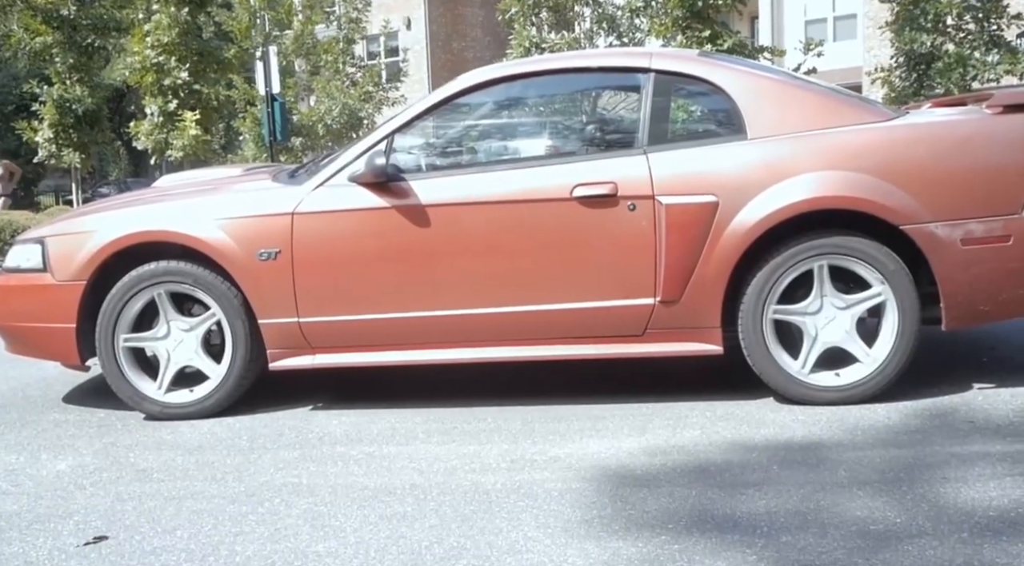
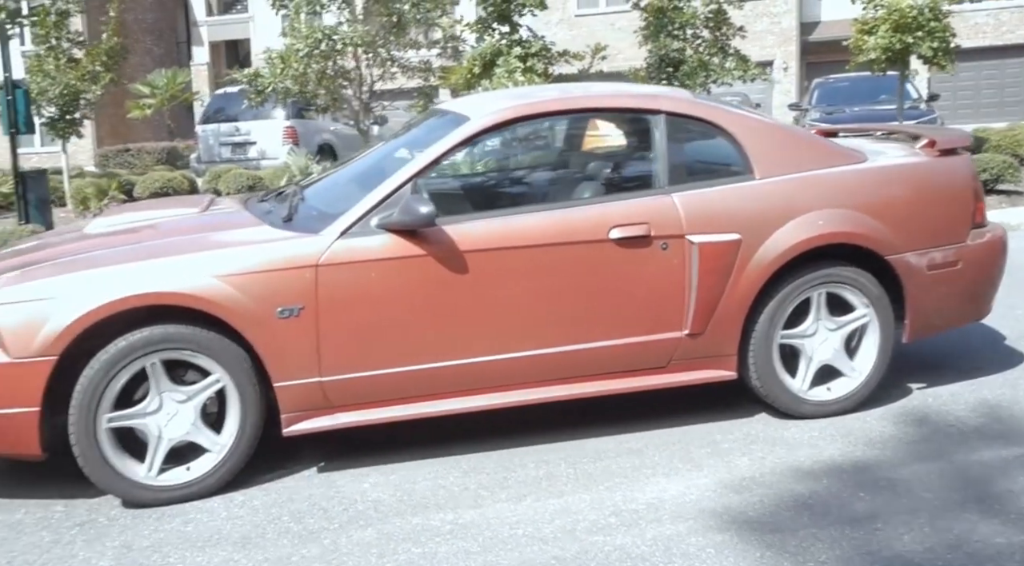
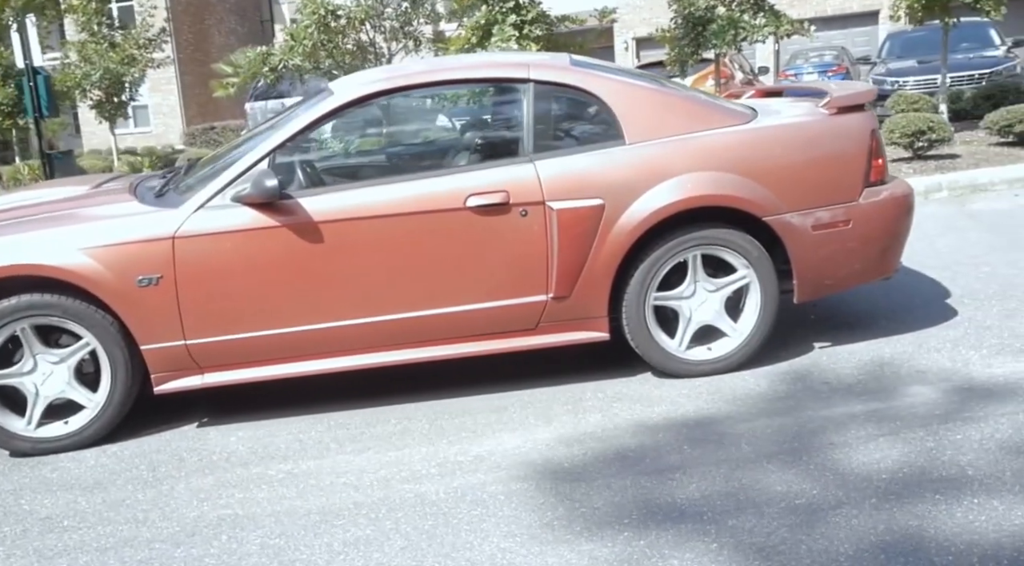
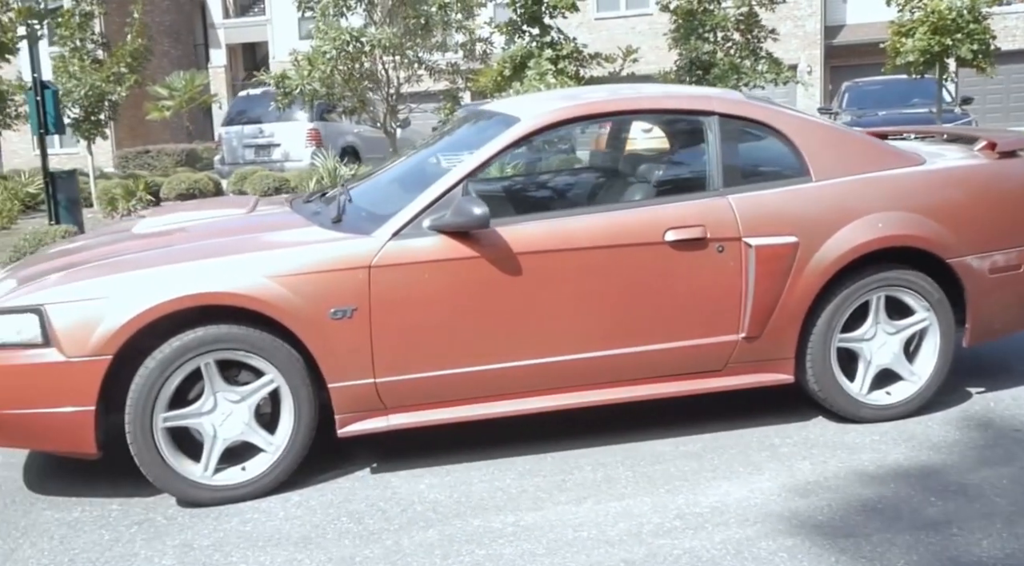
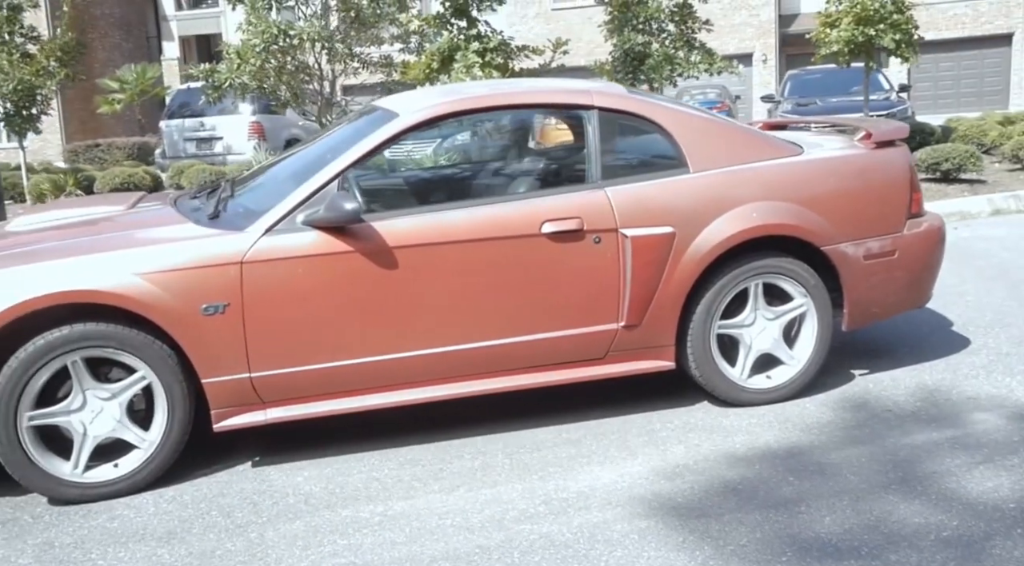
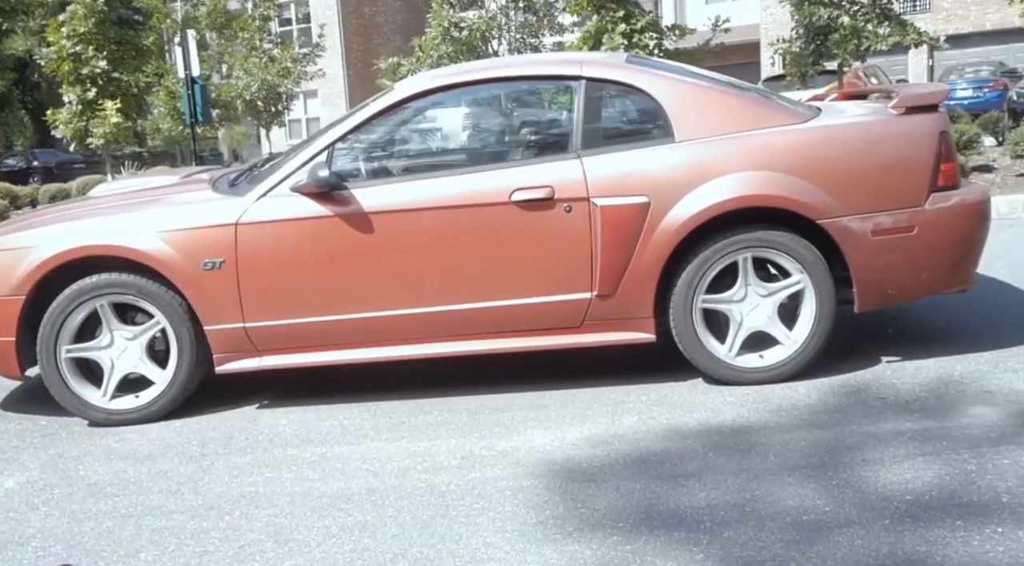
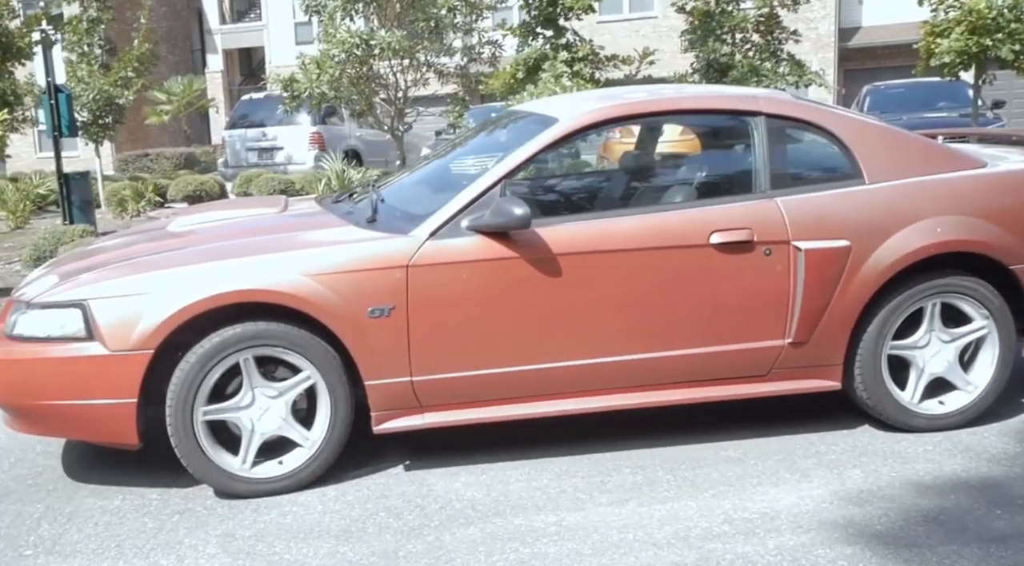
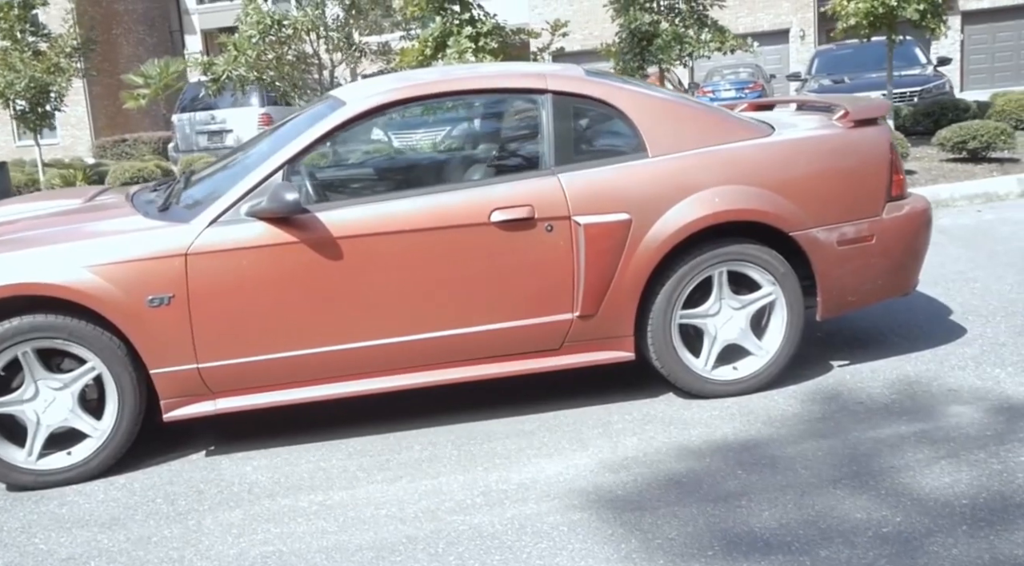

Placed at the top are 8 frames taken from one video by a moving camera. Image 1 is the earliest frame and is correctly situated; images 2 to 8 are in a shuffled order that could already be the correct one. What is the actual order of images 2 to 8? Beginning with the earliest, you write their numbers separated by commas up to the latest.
6, 3, 8, 5, 2, 4, 7
